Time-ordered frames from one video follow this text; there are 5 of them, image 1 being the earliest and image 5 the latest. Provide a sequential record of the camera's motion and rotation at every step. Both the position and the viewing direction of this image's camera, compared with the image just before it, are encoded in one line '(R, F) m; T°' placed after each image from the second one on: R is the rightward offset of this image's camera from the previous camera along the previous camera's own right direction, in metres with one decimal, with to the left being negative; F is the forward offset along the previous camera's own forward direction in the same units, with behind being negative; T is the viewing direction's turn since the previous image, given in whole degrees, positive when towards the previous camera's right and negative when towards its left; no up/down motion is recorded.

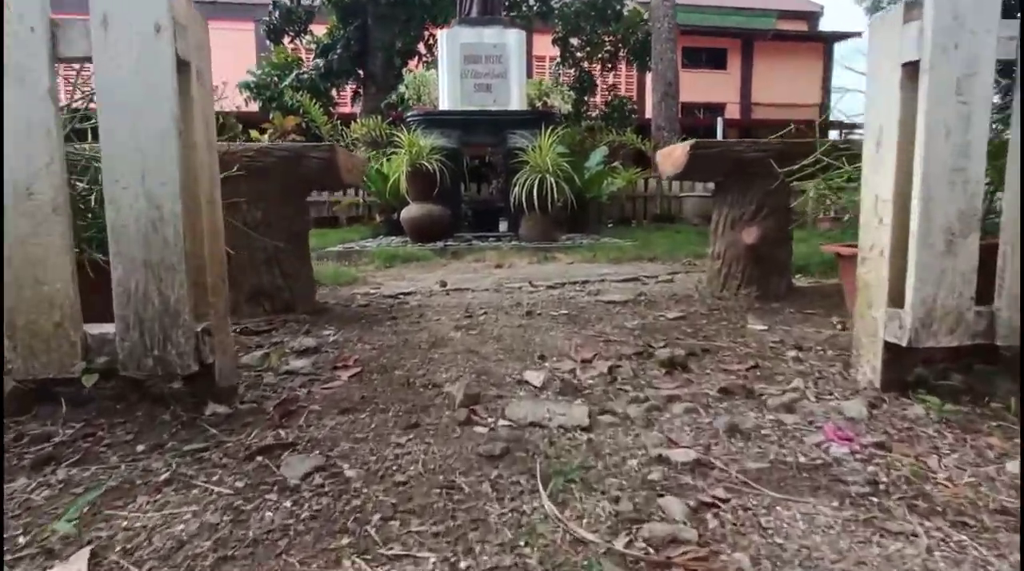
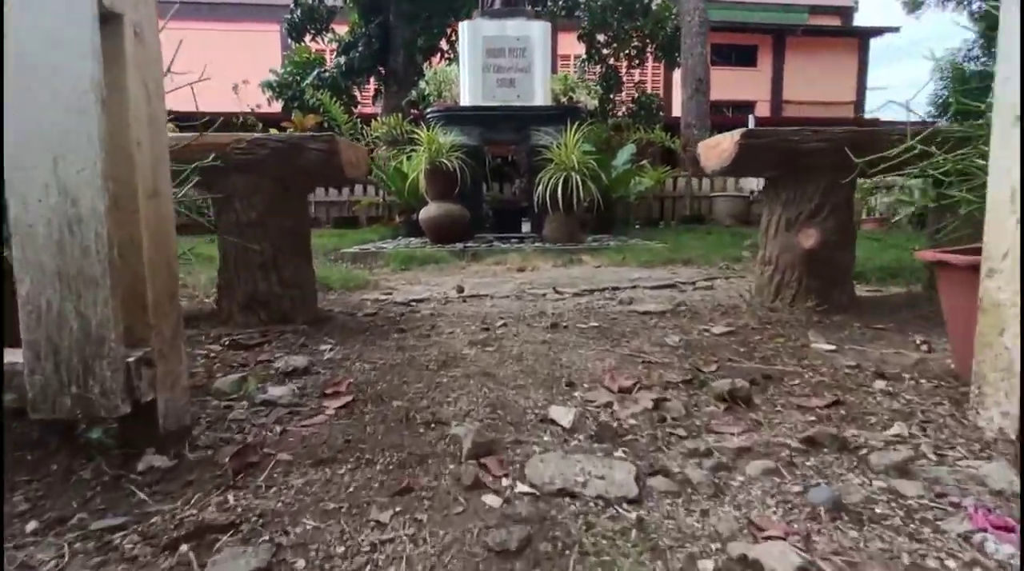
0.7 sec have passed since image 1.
(0.0, +0.4) m; -2°
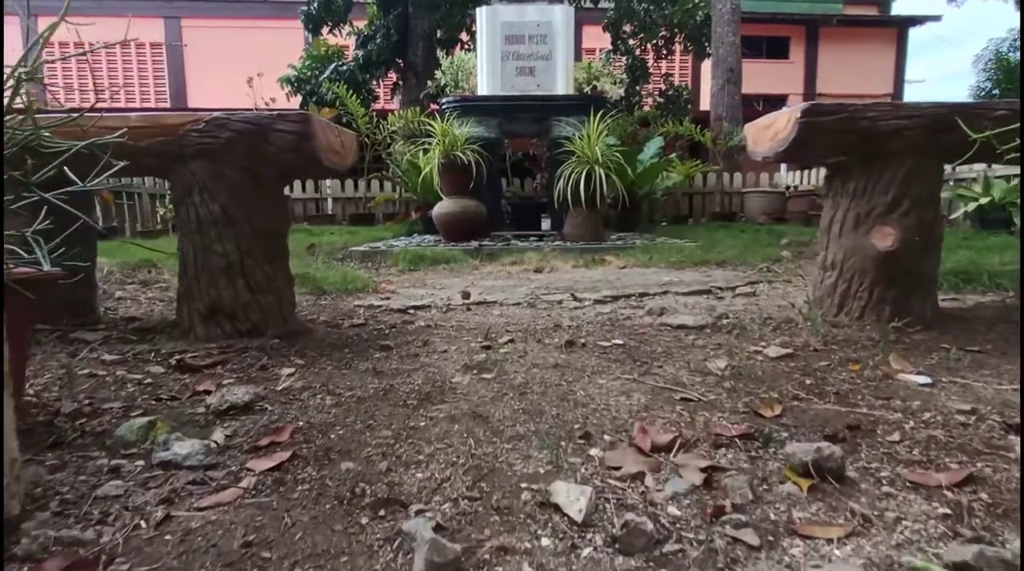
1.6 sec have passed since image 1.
(+0.1, +0.5) m; -2°
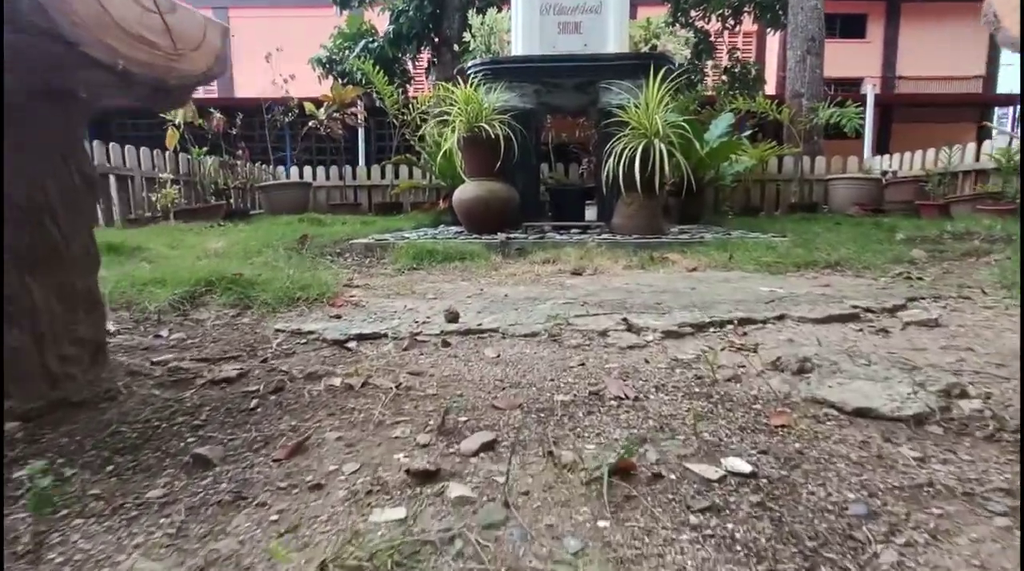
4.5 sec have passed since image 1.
(+0.1, +1.3) m; -5°
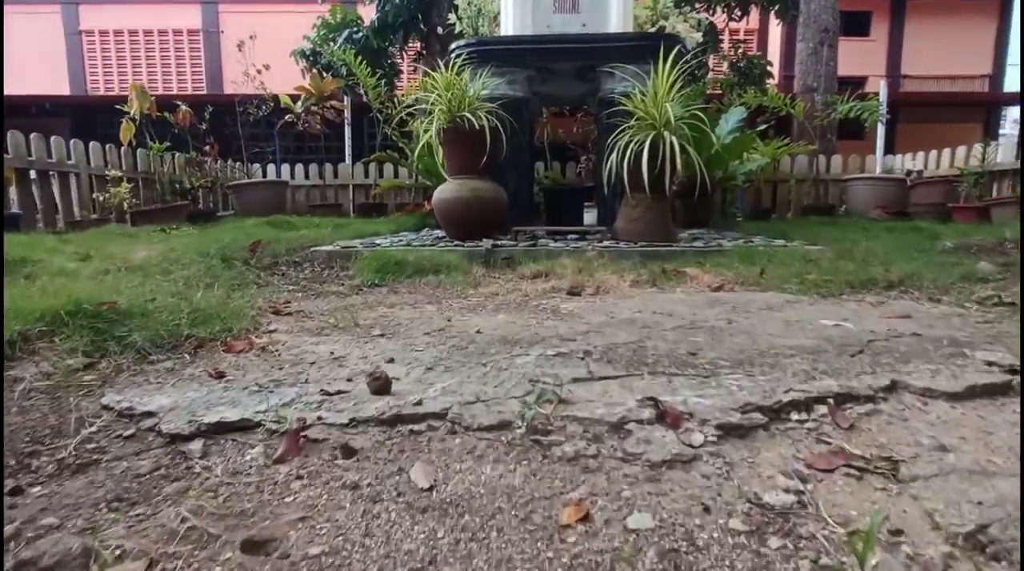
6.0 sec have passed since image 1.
(+0.1, +0.8) m; 0°
